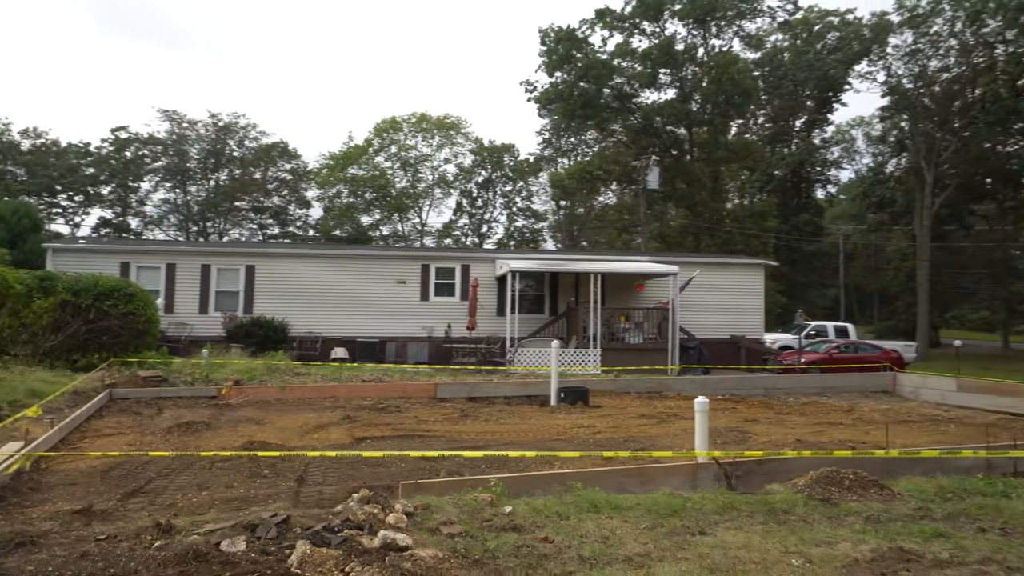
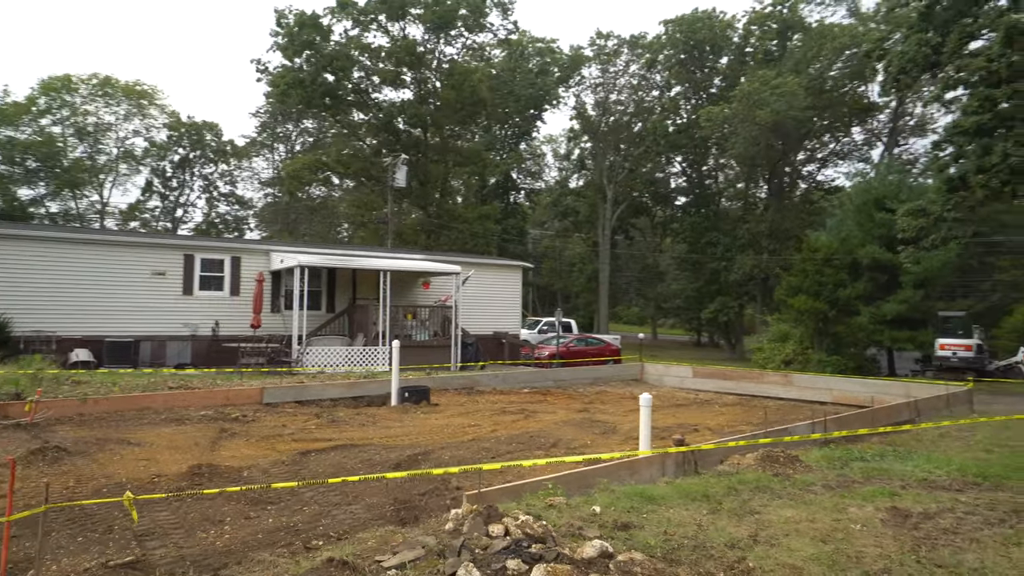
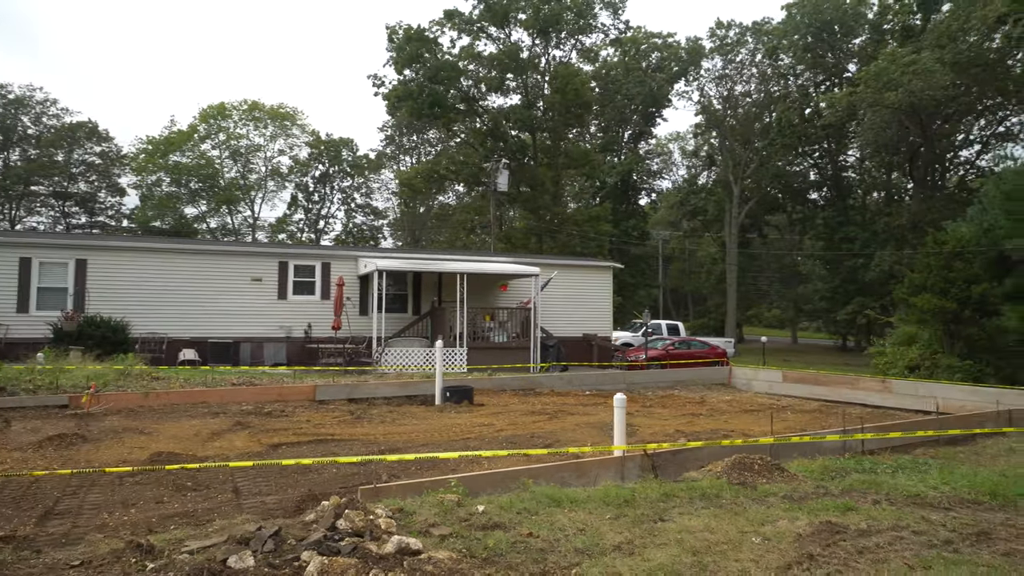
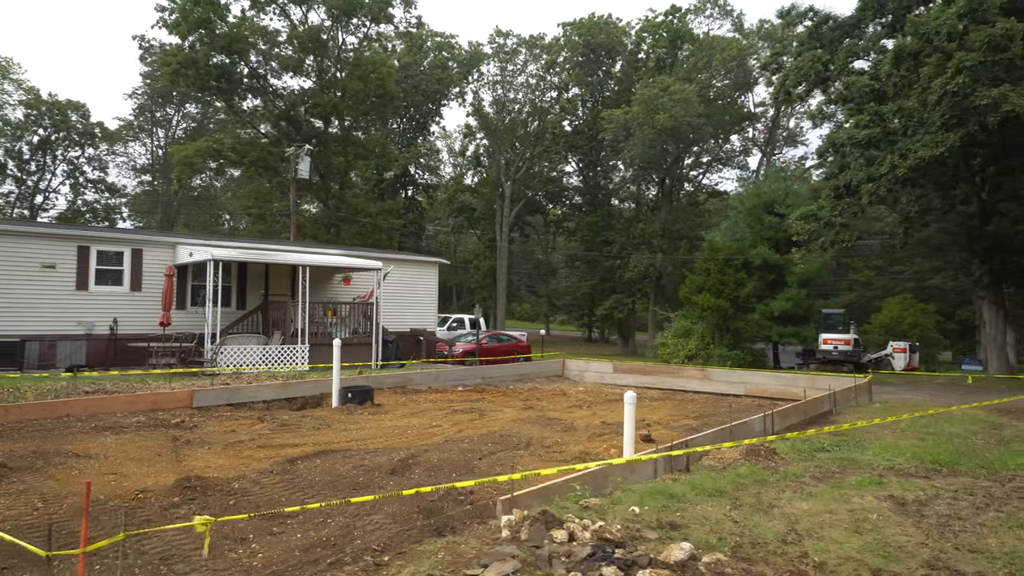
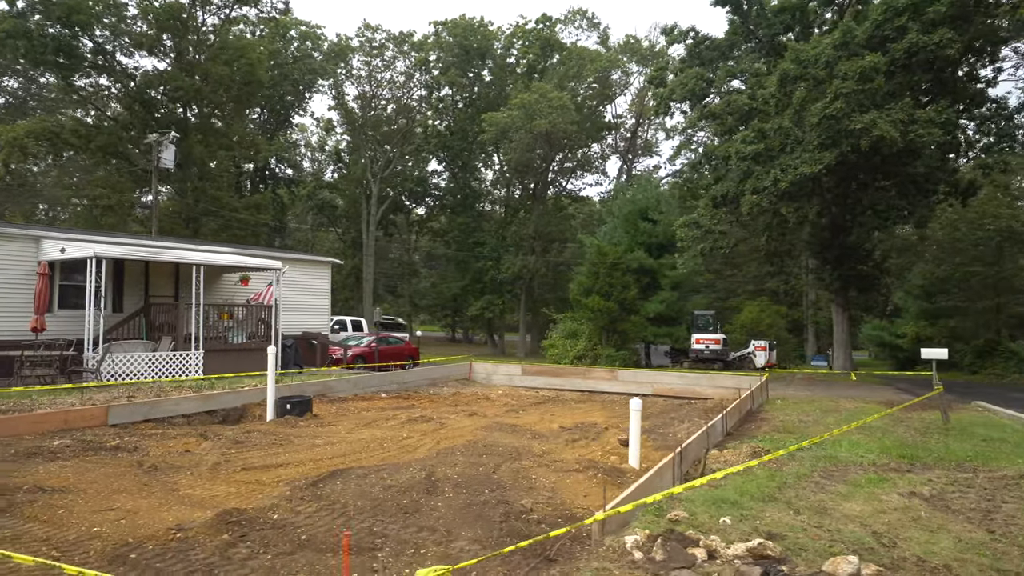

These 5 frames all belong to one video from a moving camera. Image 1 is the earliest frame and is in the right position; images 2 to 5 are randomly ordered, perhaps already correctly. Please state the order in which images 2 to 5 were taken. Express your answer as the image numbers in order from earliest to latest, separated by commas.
3, 2, 4, 5
